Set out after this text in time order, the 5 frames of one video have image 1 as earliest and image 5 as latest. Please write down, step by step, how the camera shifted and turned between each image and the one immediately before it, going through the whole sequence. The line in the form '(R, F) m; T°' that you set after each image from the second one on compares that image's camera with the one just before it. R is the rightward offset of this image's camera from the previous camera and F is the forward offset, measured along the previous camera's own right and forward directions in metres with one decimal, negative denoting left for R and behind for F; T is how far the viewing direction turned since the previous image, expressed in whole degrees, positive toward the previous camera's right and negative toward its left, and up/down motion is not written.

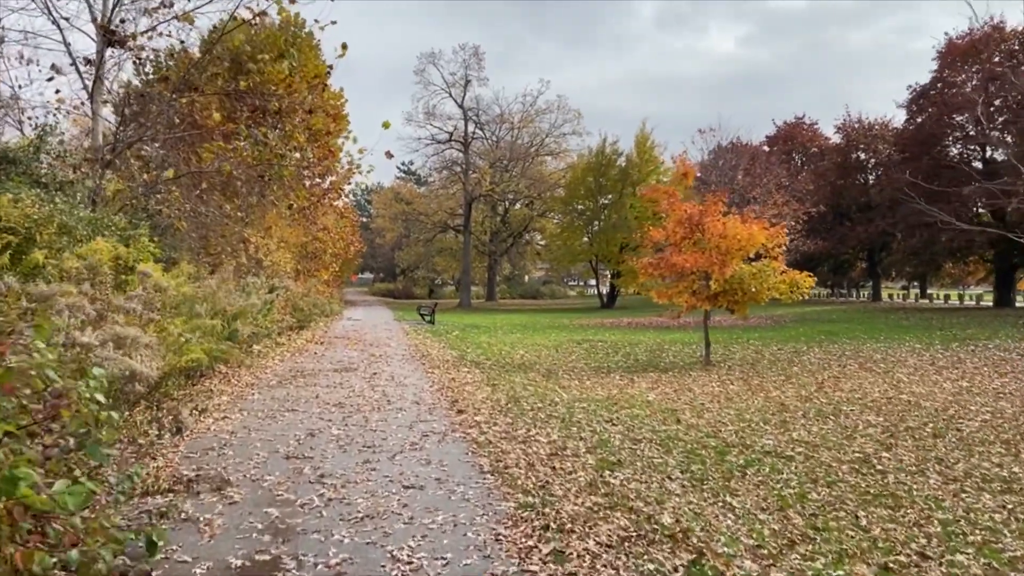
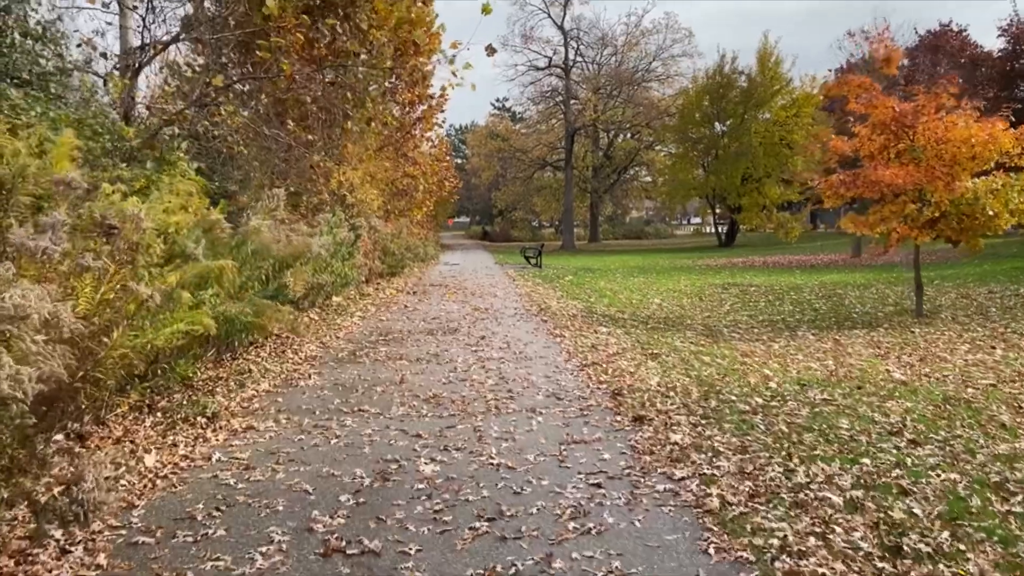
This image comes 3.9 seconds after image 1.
(-0.7, +3.6) m; -7°
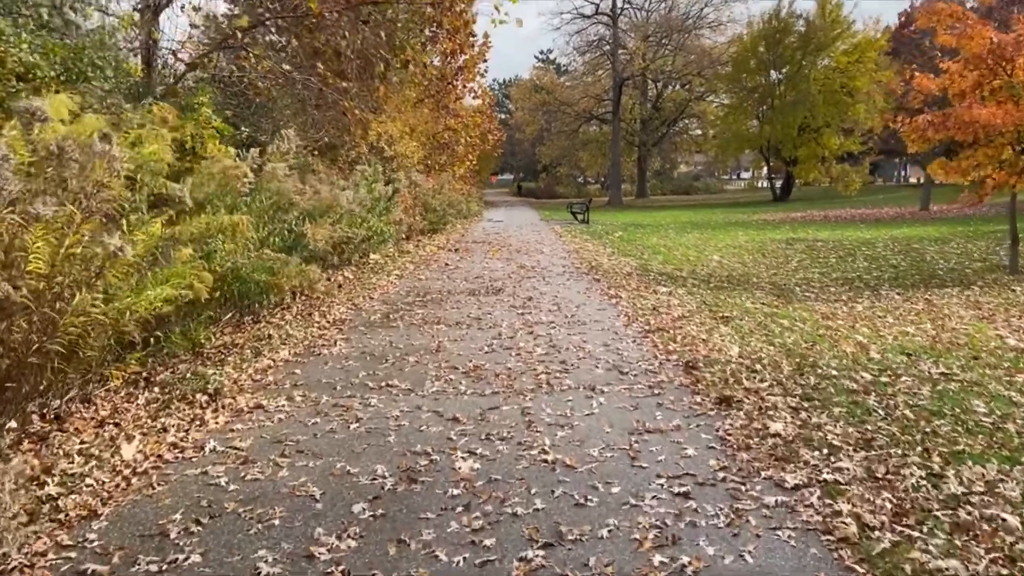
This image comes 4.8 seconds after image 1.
(-0.1, +0.9) m; -3°
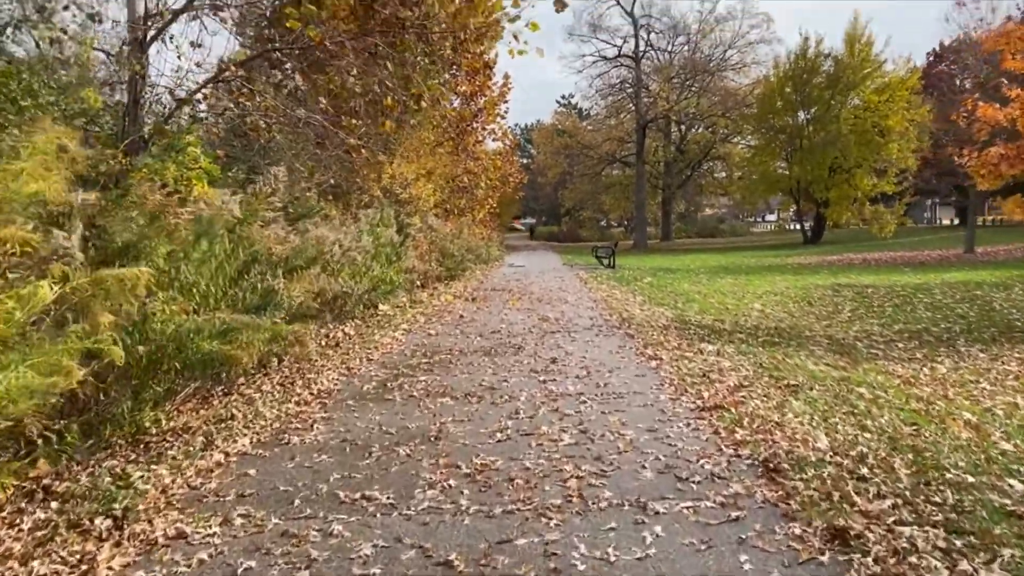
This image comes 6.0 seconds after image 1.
(0.0, +1.2) m; -2°
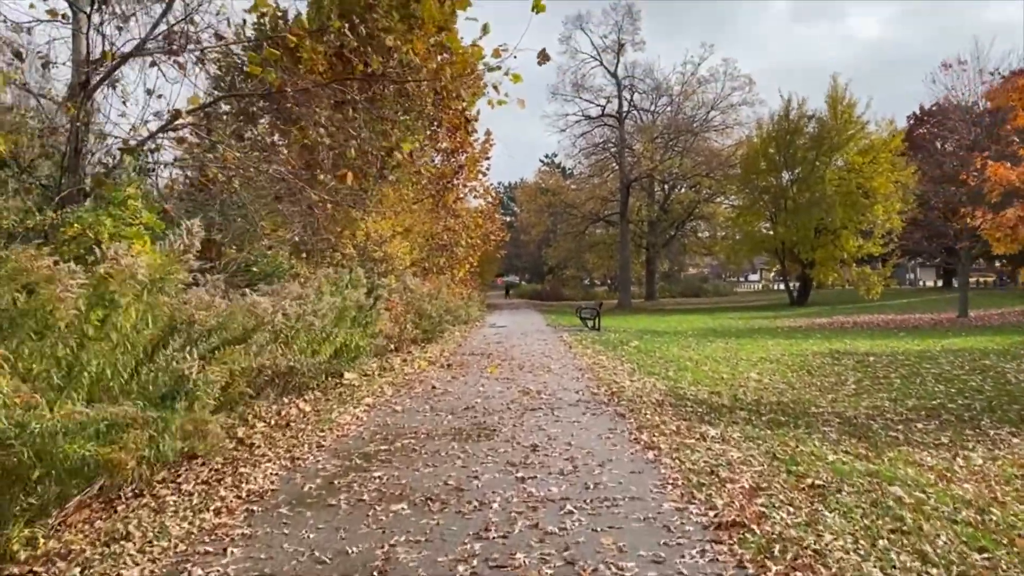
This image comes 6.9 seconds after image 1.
(+0.1, +0.9) m; +1°
